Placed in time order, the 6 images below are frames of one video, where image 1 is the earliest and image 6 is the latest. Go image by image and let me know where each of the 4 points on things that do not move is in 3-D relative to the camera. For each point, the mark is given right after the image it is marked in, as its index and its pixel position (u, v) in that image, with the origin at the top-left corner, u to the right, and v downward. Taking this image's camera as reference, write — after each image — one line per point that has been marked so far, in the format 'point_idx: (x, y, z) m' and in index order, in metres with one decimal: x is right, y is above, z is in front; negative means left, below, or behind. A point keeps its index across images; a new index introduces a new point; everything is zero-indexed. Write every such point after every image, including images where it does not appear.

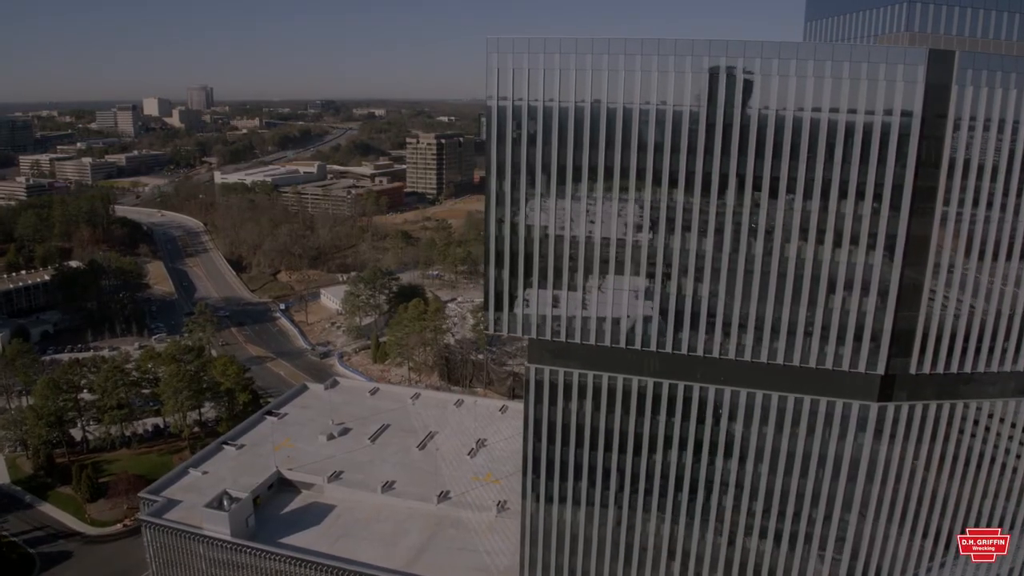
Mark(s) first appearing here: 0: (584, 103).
0: (+1.7, +3.7, +14.3) m
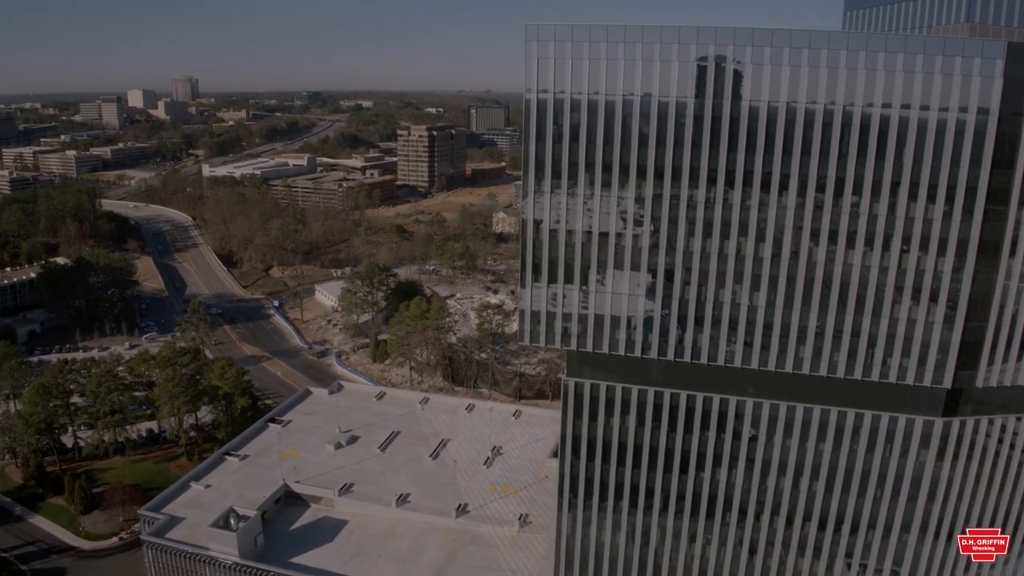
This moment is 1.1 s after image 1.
0: (+2.4, +3.5, +13.1) m
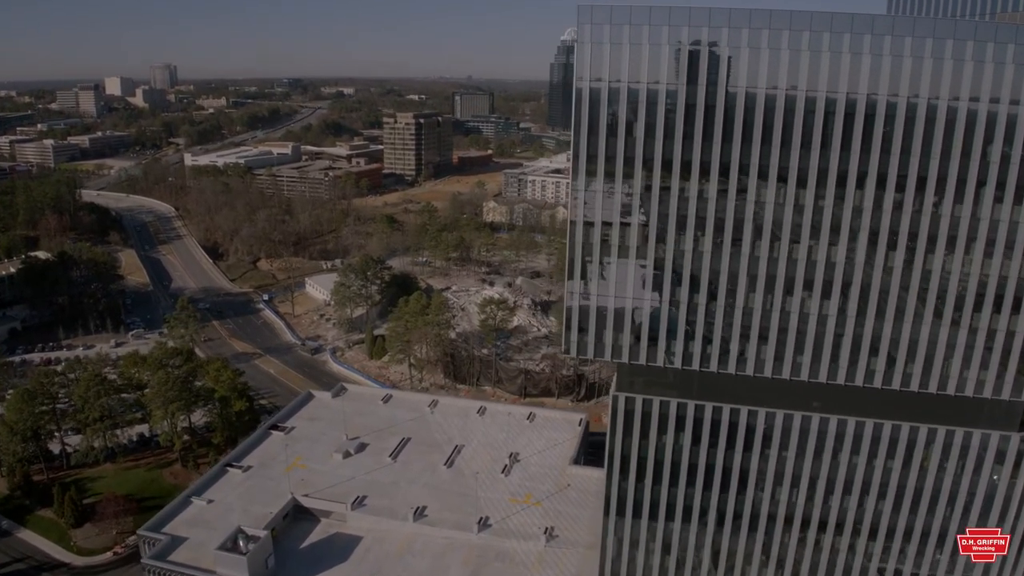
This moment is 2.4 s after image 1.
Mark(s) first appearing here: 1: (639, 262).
0: (+3.2, +3.4, +11.9) m
1: (+2.4, +0.5, +12.7) m
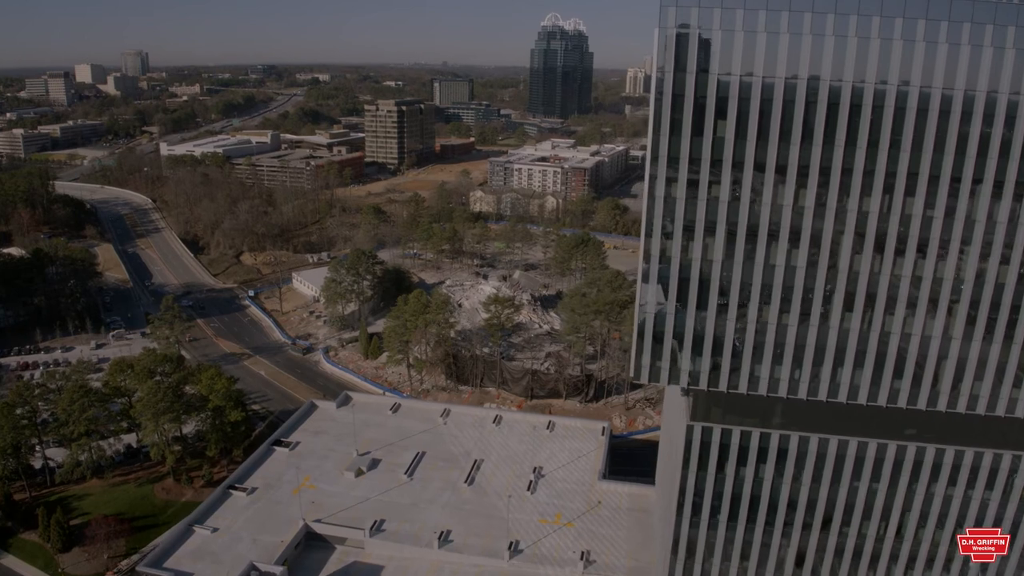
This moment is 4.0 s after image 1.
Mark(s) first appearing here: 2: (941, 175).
0: (+4.2, +3.1, +10.4) m
1: (+3.4, +0.2, +11.3) m
2: (+6.4, +1.7, +10.5) m
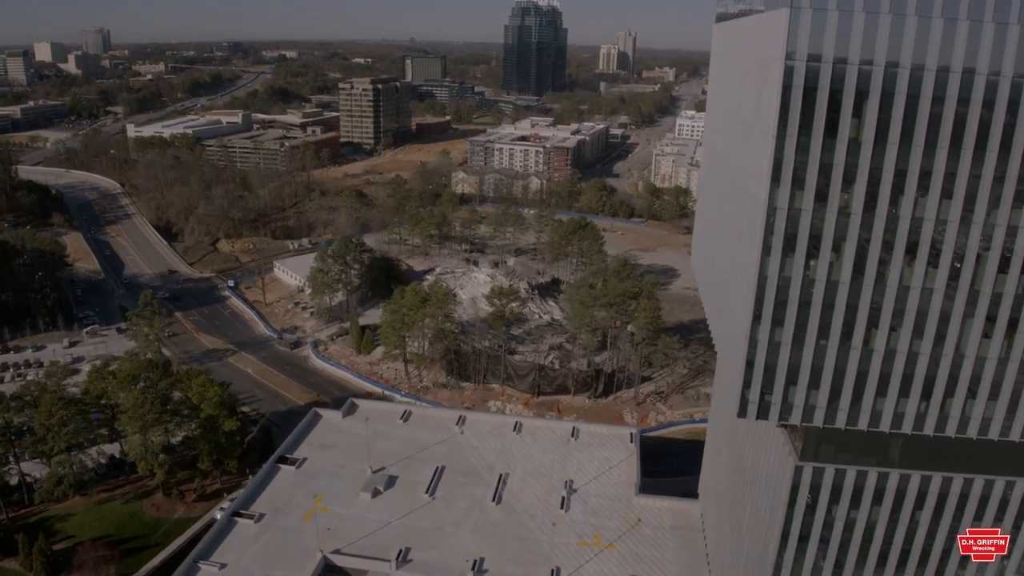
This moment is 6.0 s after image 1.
0: (+5.3, +2.8, +8.7) m
1: (+4.5, -0.1, +9.6) m
2: (+7.6, +1.5, +9.0) m
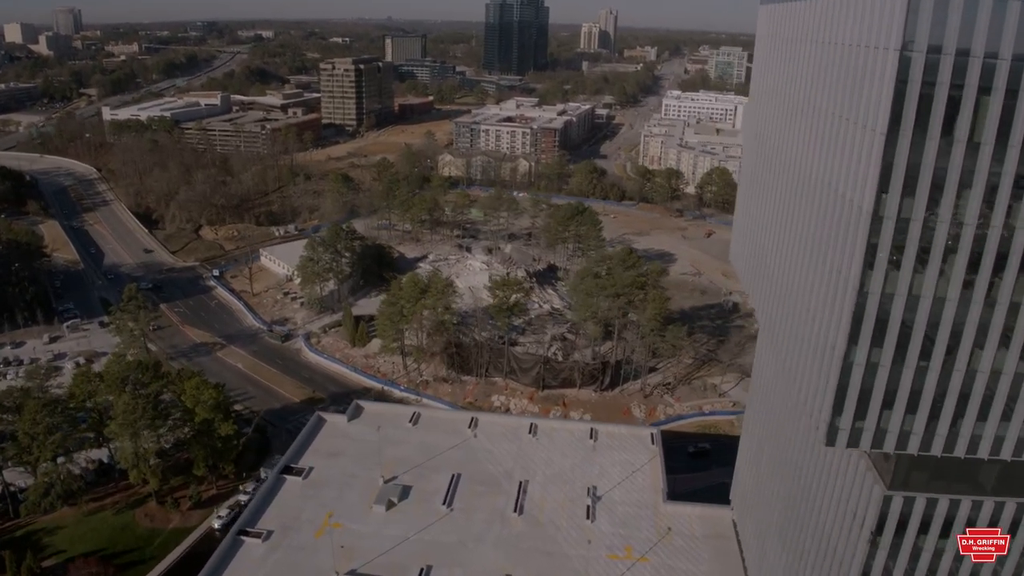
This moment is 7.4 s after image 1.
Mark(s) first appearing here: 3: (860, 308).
0: (+6.1, +2.6, +7.6) m
1: (+5.3, -0.3, +8.6) m
2: (+8.3, +1.3, +7.9) m
3: (+4.1, -0.2, +8.6) m
